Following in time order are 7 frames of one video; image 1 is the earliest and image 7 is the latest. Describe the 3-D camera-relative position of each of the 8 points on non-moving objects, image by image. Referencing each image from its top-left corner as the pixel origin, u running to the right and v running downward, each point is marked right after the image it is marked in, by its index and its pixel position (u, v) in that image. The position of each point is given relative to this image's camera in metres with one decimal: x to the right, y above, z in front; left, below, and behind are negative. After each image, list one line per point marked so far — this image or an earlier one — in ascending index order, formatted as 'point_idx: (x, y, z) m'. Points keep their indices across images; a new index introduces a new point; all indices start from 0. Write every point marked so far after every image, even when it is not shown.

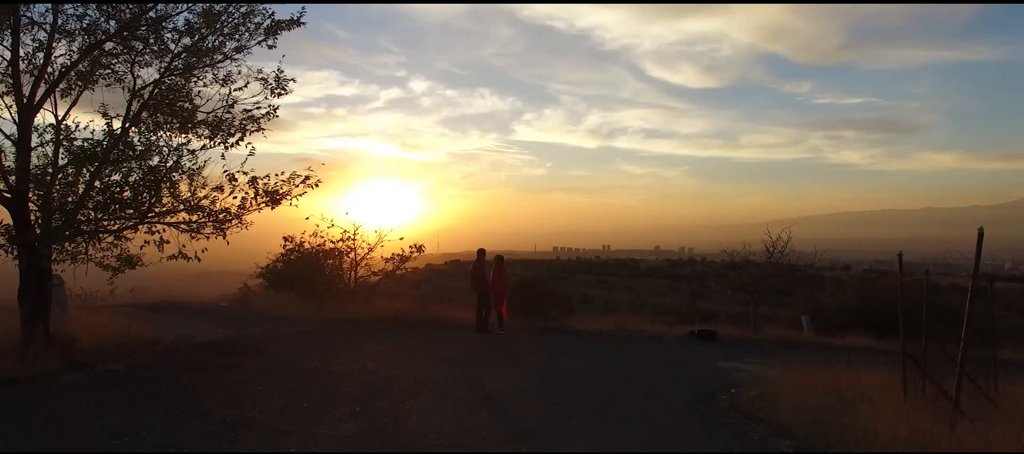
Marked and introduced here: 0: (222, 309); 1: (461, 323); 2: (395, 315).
0: (-6.4, -1.8, +15.2) m
1: (-1.2, -2.0, +14.6) m
2: (-2.5, -1.8, +14.6) m
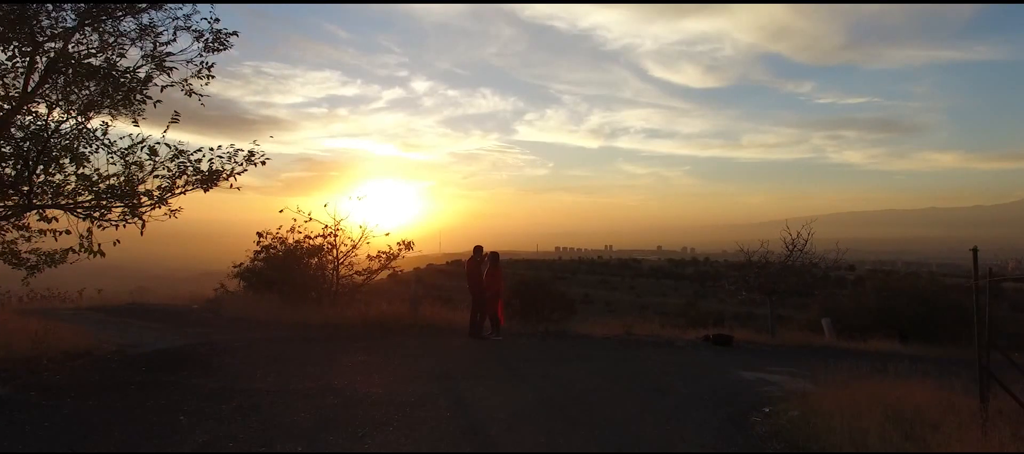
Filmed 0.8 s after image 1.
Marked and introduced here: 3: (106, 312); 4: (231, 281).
0: (-6.5, -1.7, +13.8) m
1: (-1.2, -1.9, +13.2) m
2: (-2.6, -1.7, +13.2) m
3: (-8.0, -1.7, +13.6) m
4: (-6.5, -1.3, +16.1) m
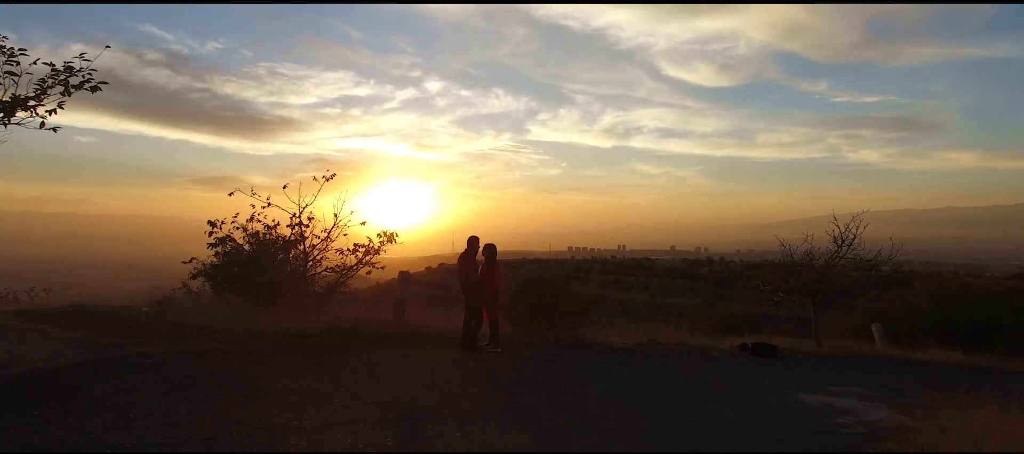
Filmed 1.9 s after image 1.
0: (-6.4, -1.5, +11.7) m
1: (-1.1, -1.7, +11.0) m
2: (-2.5, -1.5, +11.0) m
3: (-7.9, -1.5, +11.5) m
4: (-6.4, -1.1, +14.0) m
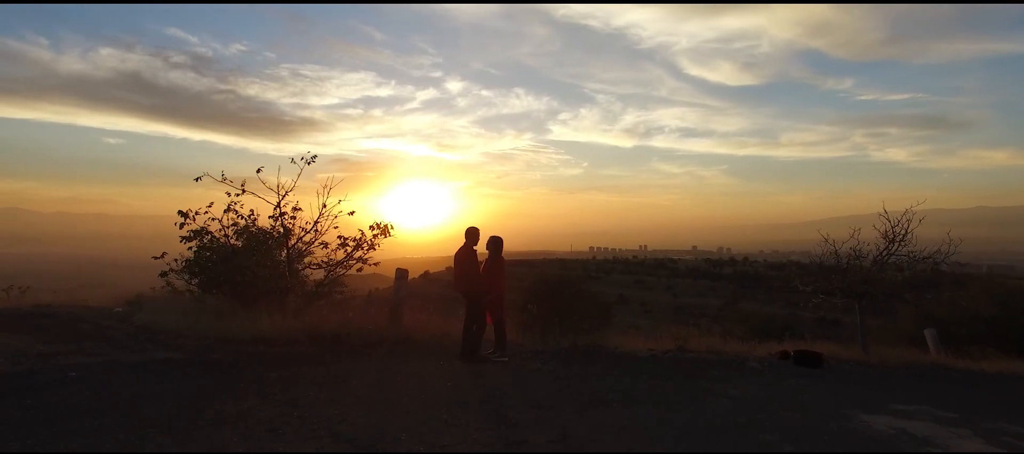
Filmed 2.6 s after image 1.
0: (-6.3, -1.4, +10.5) m
1: (-1.0, -1.6, +9.7) m
2: (-2.4, -1.4, +9.7) m
3: (-7.8, -1.4, +10.3) m
4: (-6.2, -1.0, +12.8) m
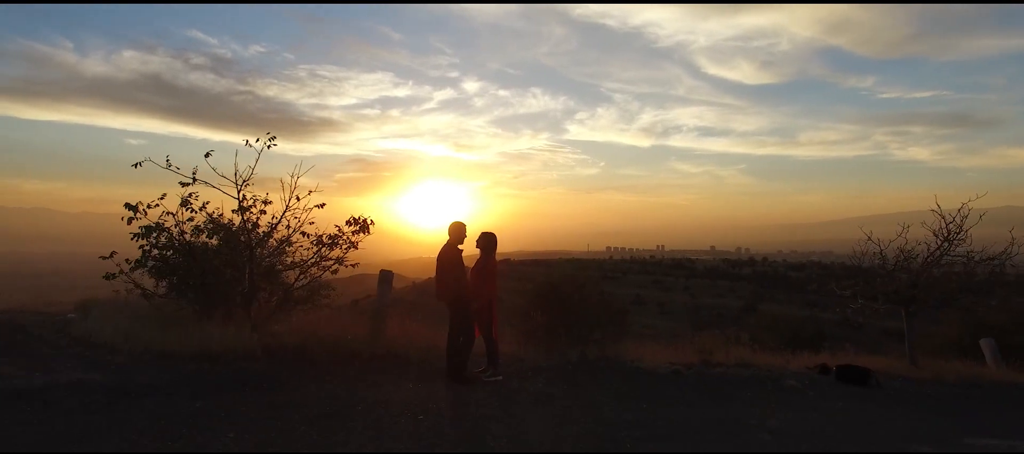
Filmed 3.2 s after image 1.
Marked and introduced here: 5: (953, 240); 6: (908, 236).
0: (-6.3, -1.3, +9.3) m
1: (-1.0, -1.5, +8.3) m
2: (-2.4, -1.4, +8.4) m
3: (-7.8, -1.3, +9.1) m
4: (-6.2, -0.9, +11.6) m
5: (+7.8, -0.2, +12.4) m
6: (+7.6, -0.2, +13.3) m
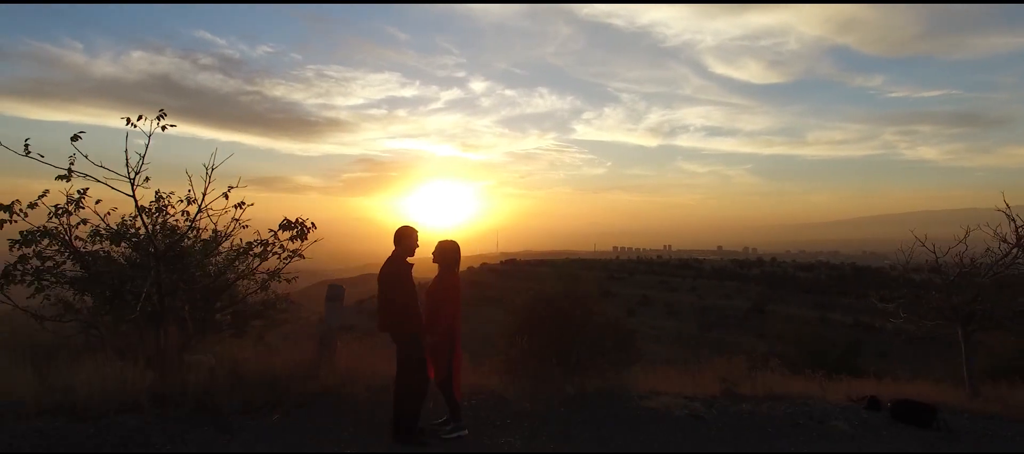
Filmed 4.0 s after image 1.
0: (-6.3, -1.4, +8.7) m
1: (-1.1, -1.6, +7.7) m
2: (-2.5, -1.5, +7.8) m
3: (-7.8, -1.4, +8.6) m
4: (-6.2, -1.0, +11.0) m
5: (+7.8, -0.3, +11.7) m
6: (+7.6, -0.3, +12.7) m
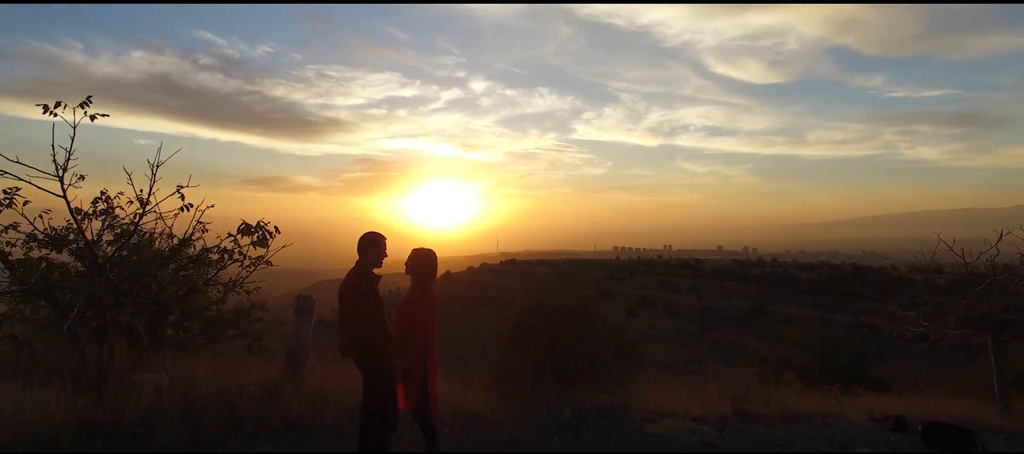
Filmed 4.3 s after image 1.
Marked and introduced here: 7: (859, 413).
0: (-6.3, -1.4, +8.8) m
1: (-1.1, -1.7, +7.7) m
2: (-2.4, -1.5, +7.8) m
3: (-7.8, -1.4, +8.6) m
4: (-6.1, -1.0, +11.1) m
5: (+7.9, -0.4, +11.8) m
6: (+7.6, -0.3, +12.7) m
7: (+4.6, -2.3, +10.4) m
